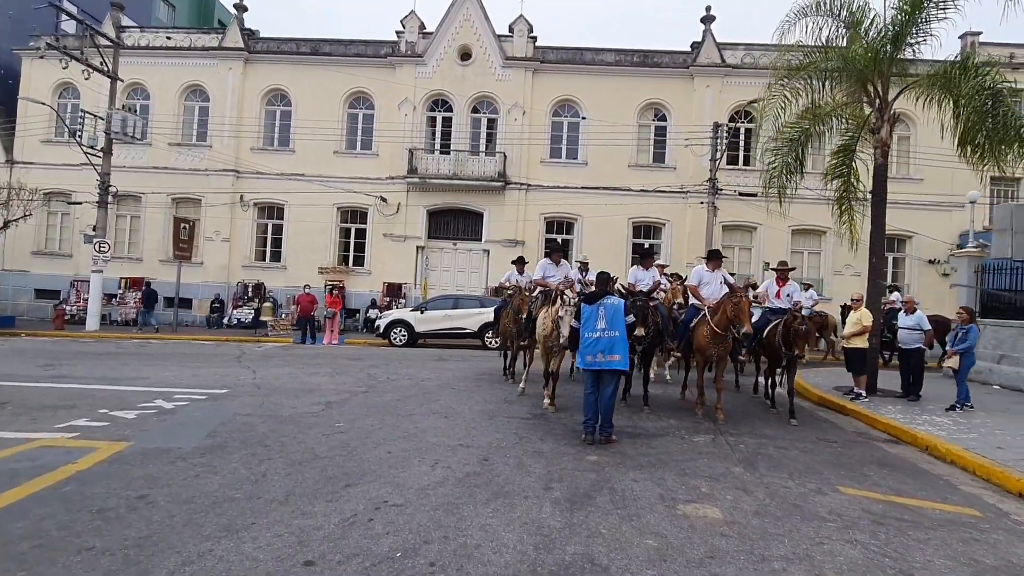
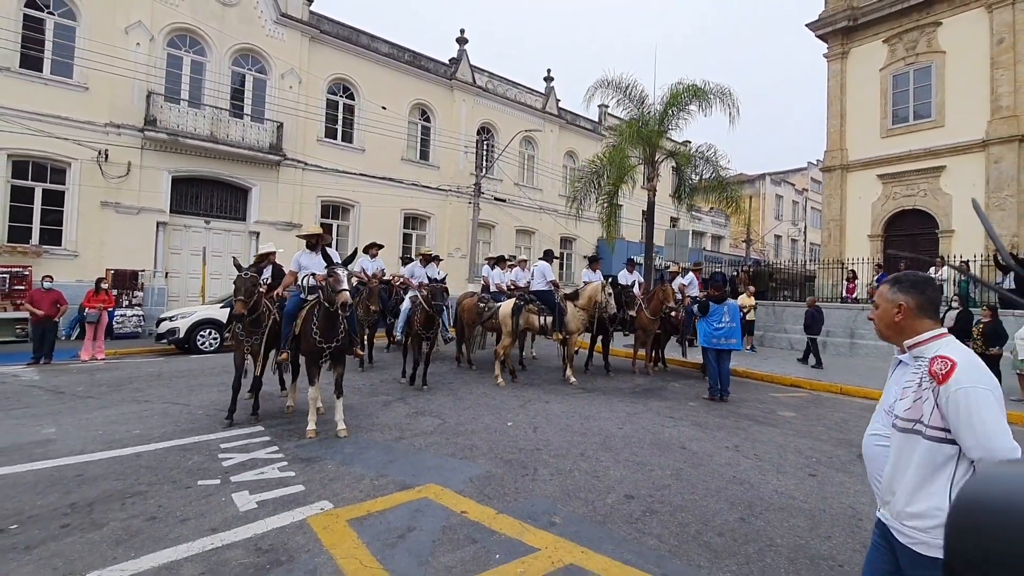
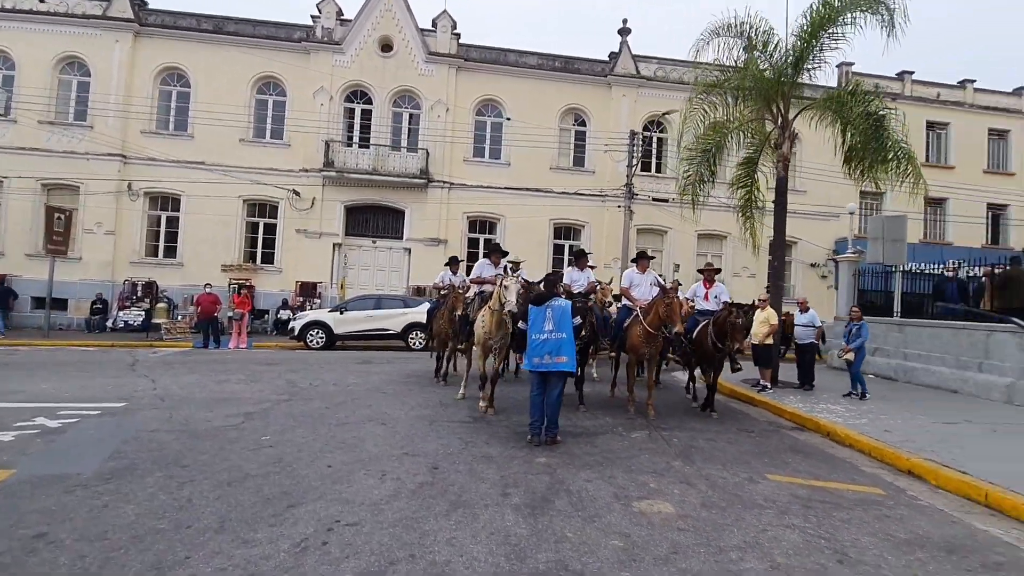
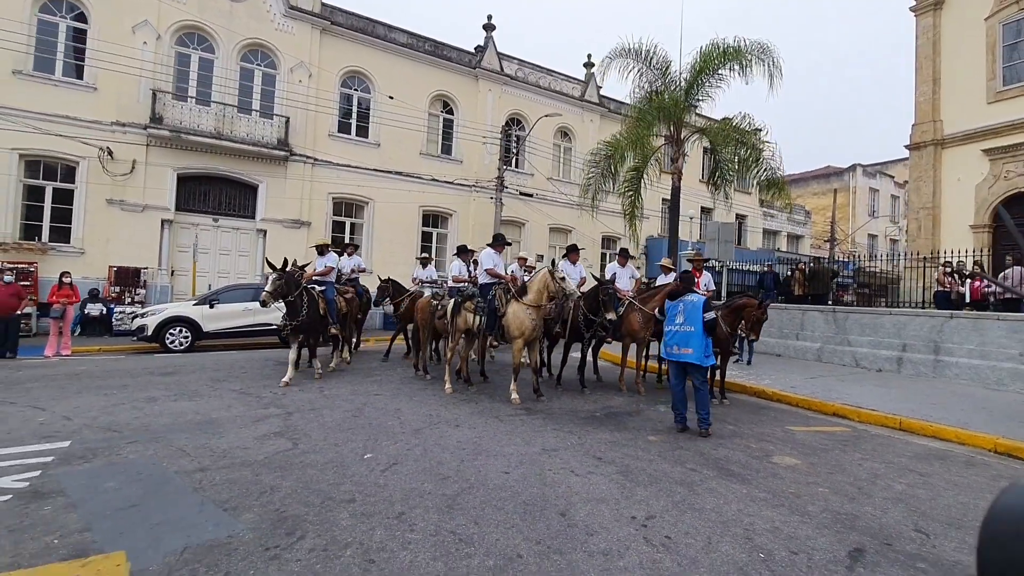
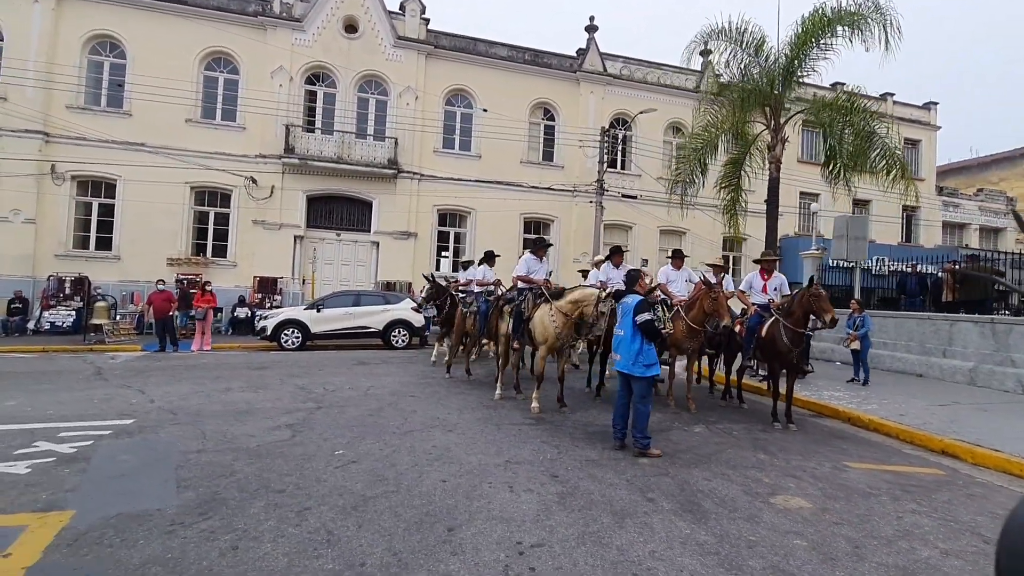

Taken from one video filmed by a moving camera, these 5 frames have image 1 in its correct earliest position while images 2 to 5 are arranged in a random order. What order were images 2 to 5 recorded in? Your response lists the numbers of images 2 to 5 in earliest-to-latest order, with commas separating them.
3, 5, 4, 2
